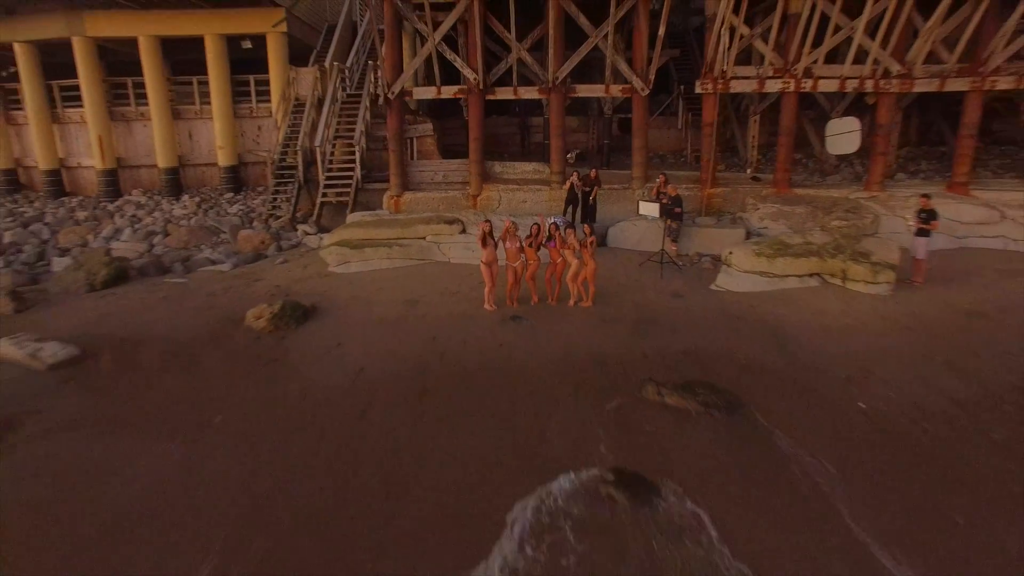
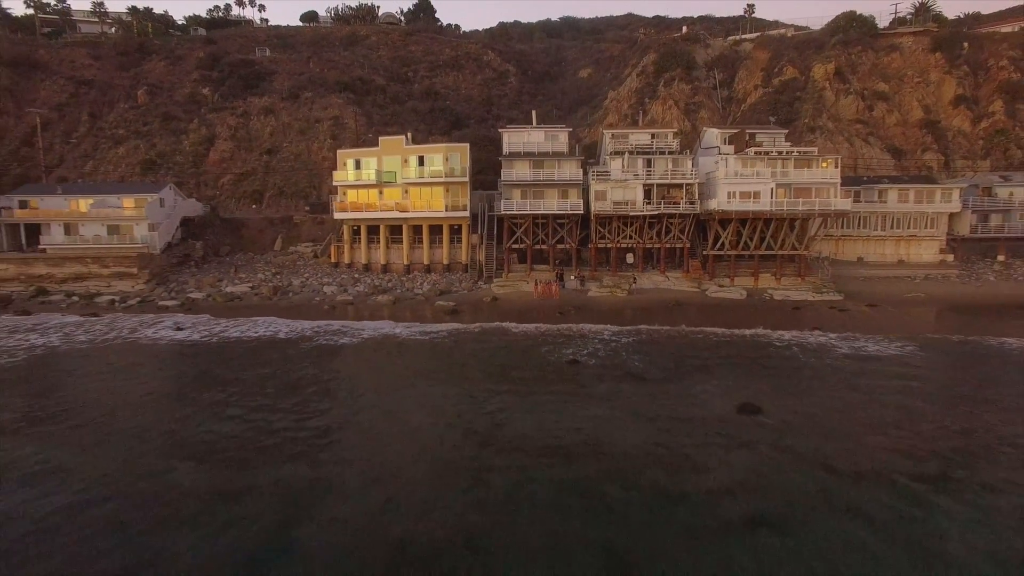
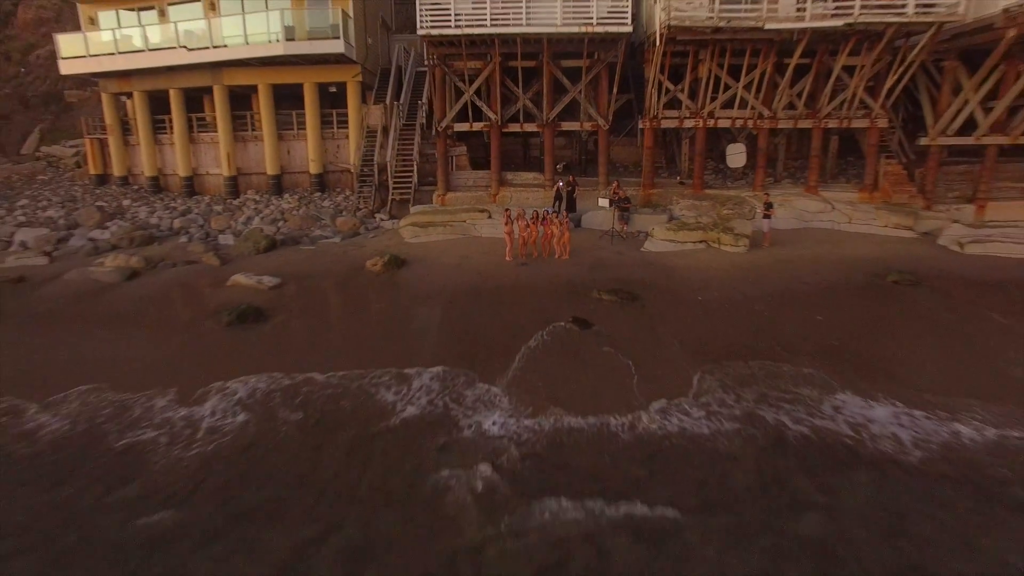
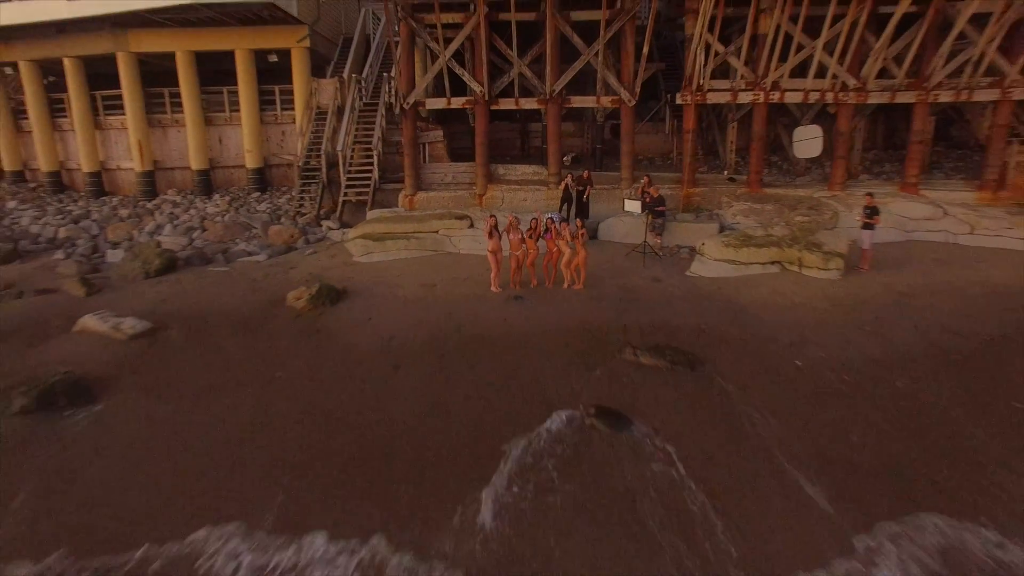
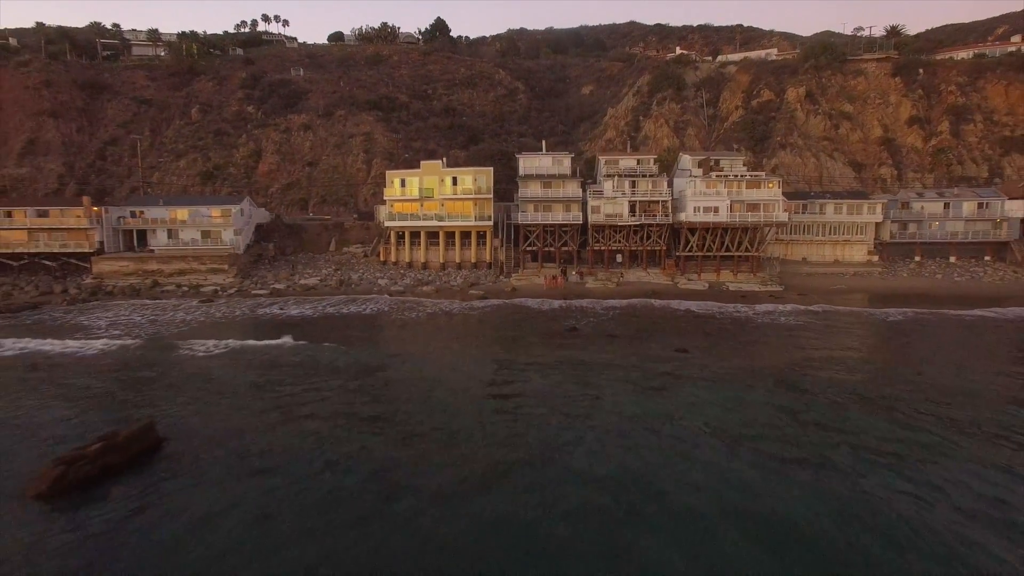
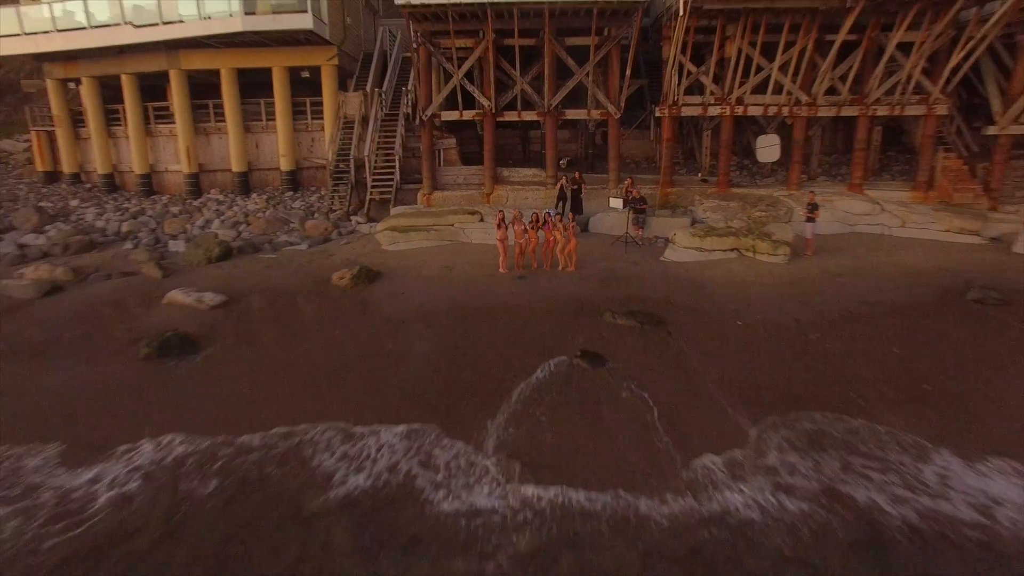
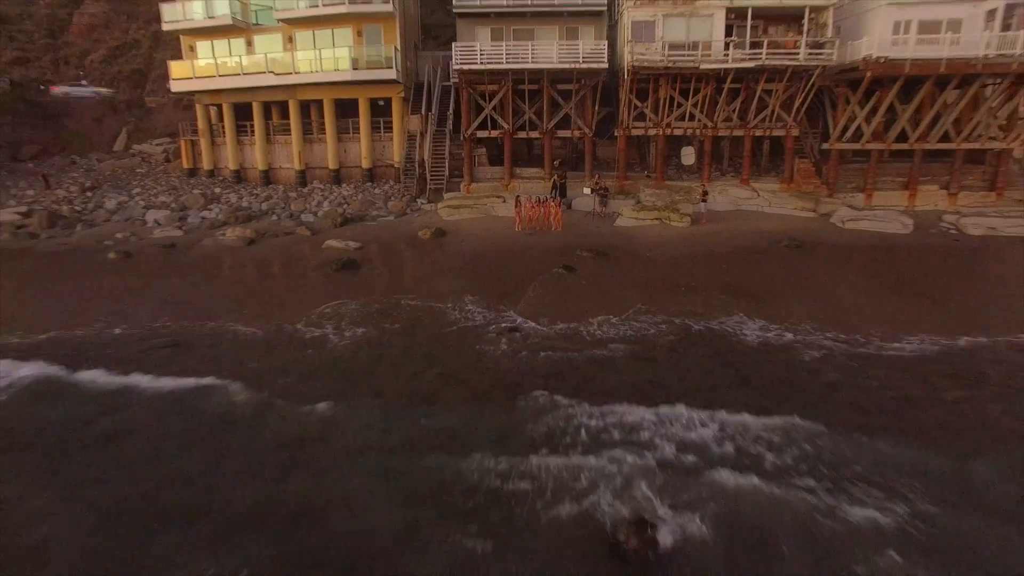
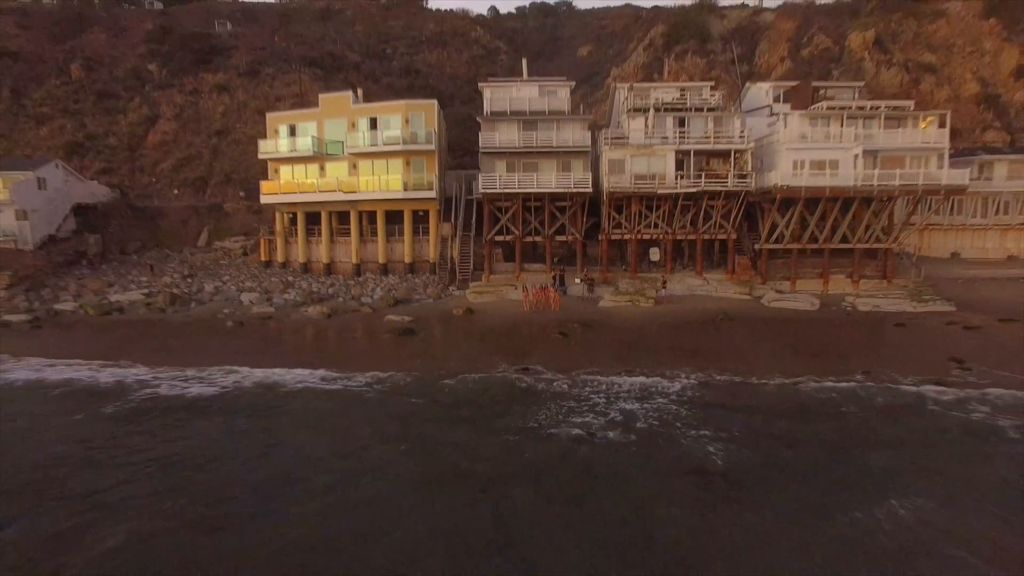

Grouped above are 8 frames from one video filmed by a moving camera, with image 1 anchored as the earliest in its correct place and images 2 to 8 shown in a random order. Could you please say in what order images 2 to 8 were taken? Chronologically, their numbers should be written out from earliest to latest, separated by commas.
4, 6, 3, 7, 8, 2, 5
